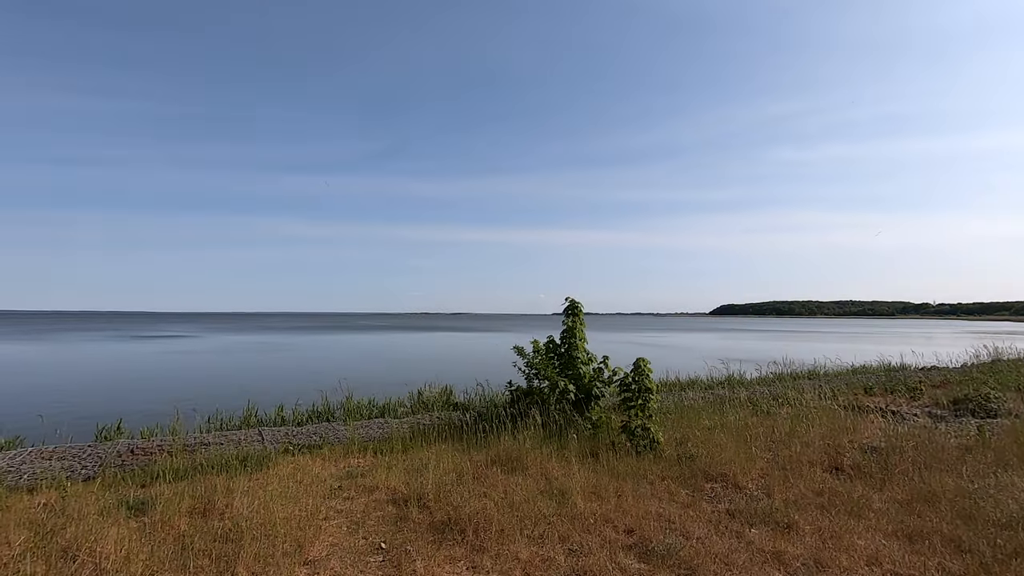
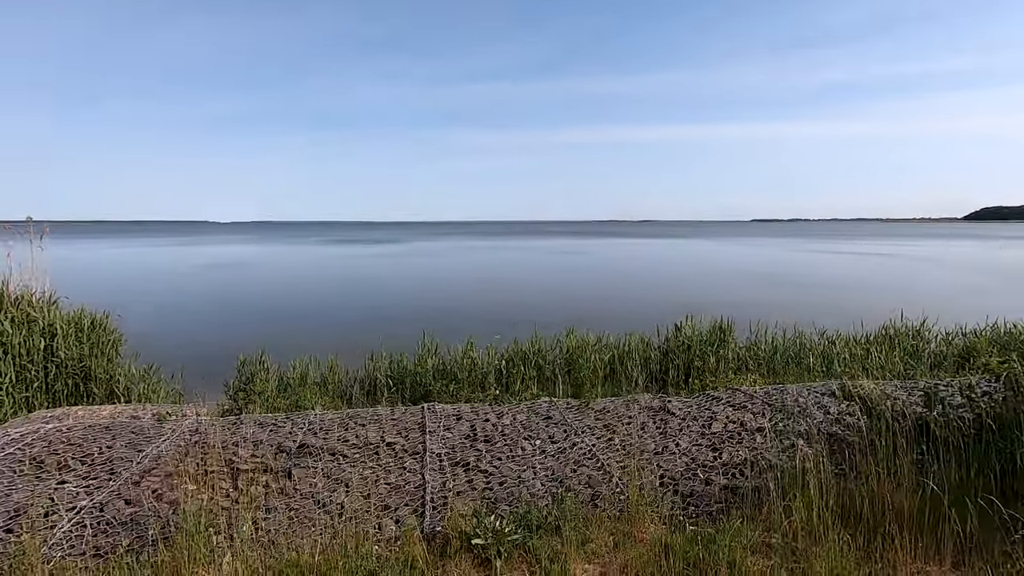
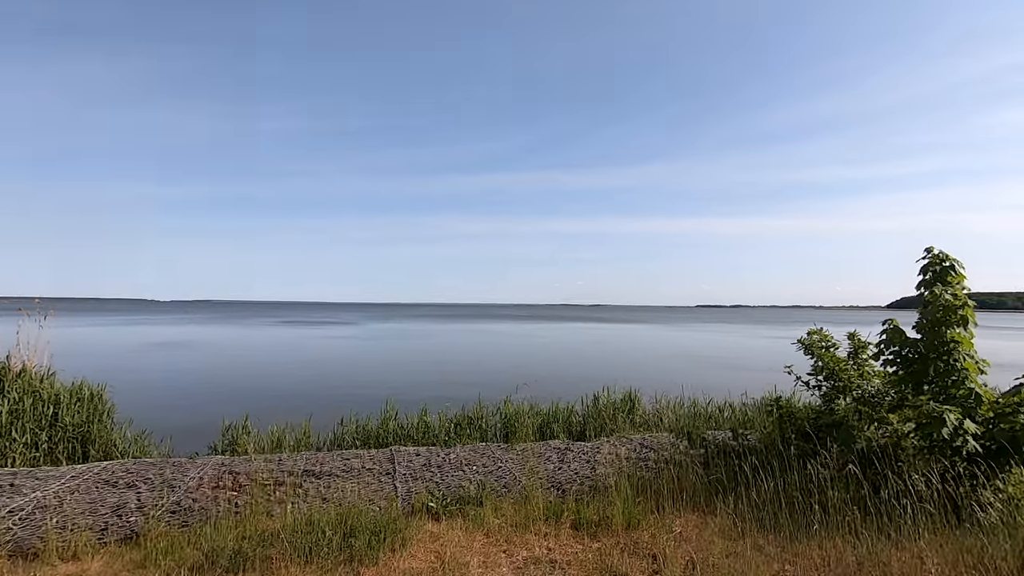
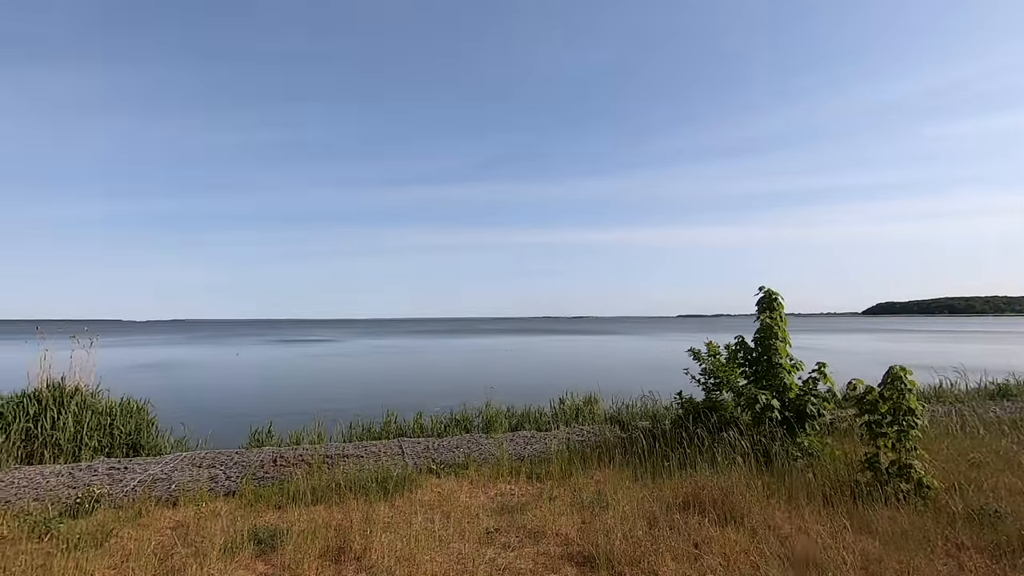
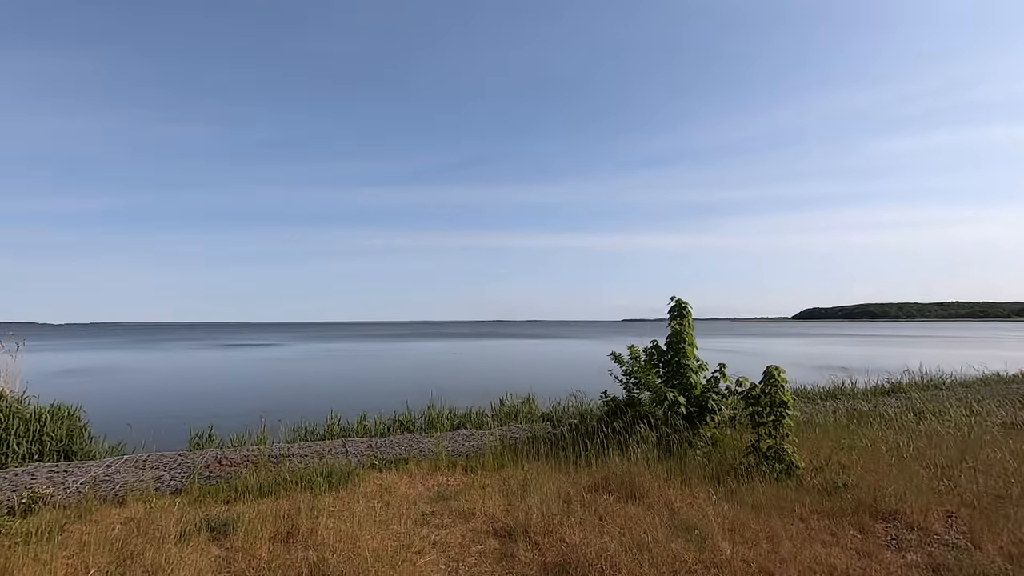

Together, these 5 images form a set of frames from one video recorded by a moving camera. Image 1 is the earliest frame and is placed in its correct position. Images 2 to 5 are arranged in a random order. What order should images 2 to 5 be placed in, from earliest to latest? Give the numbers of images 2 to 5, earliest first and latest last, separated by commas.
5, 4, 3, 2
